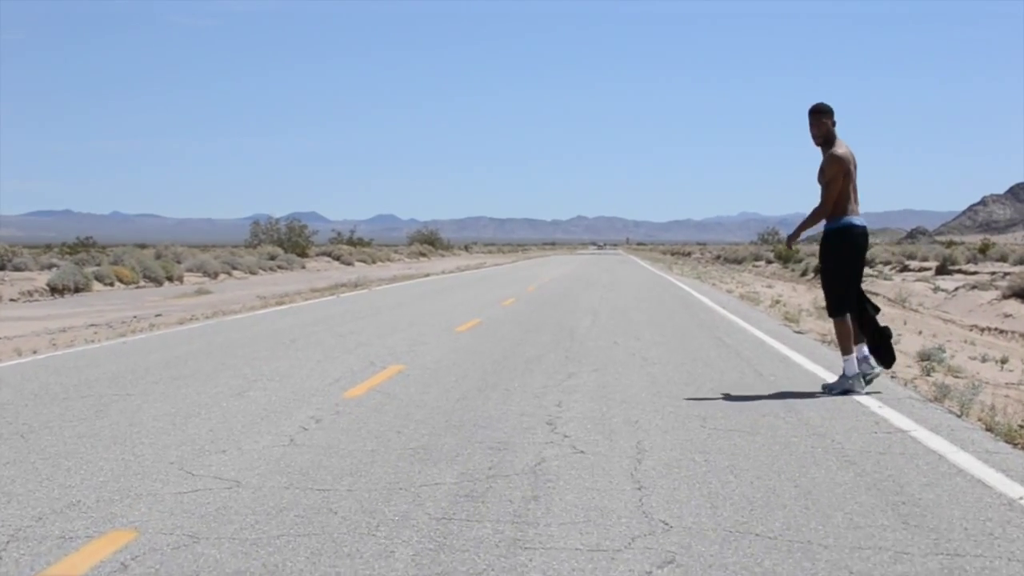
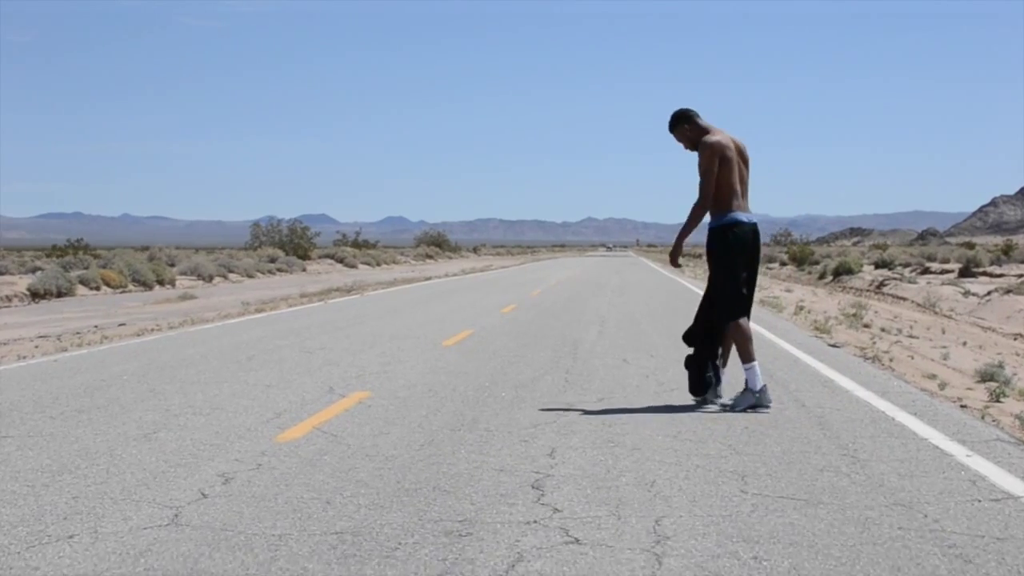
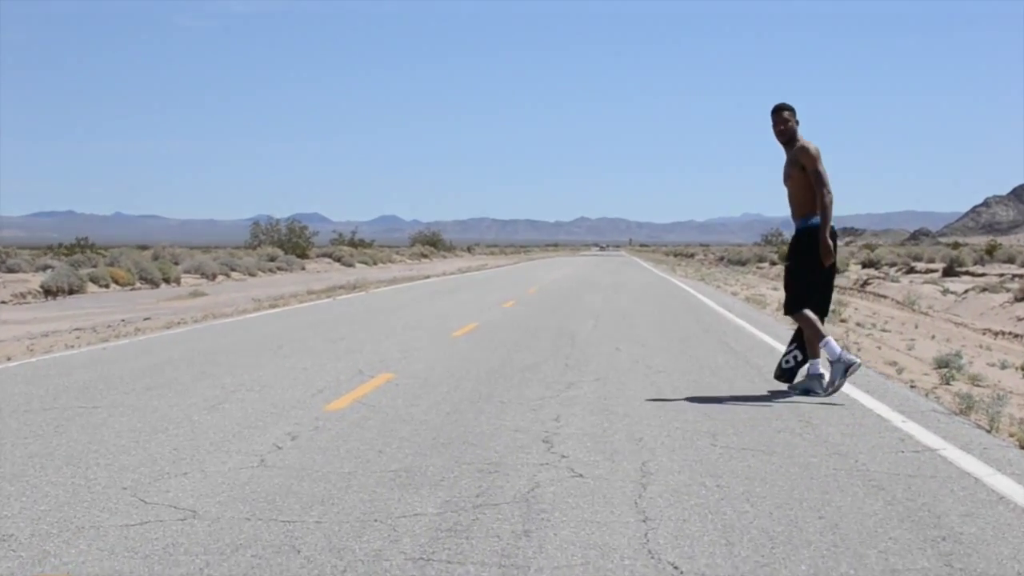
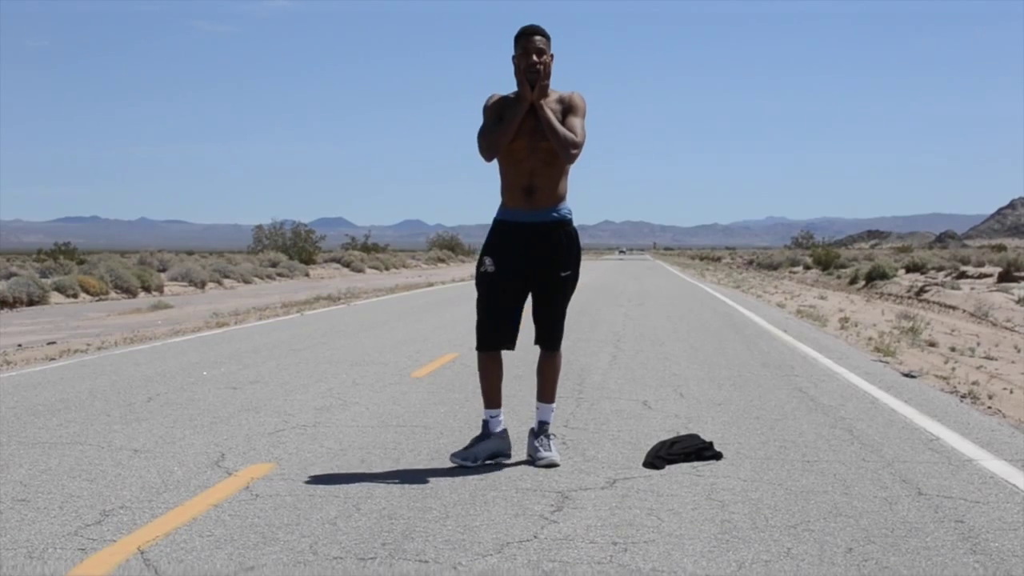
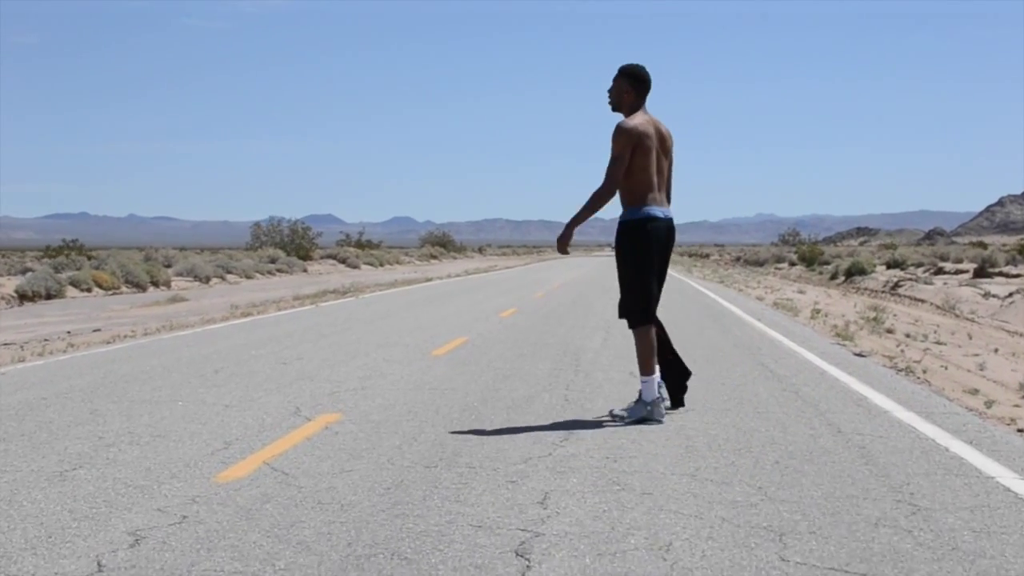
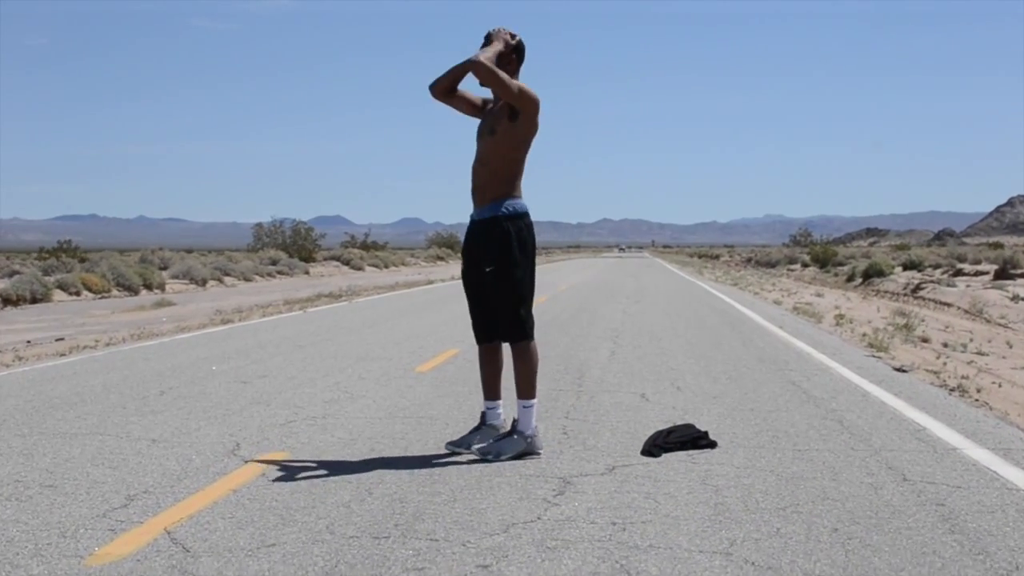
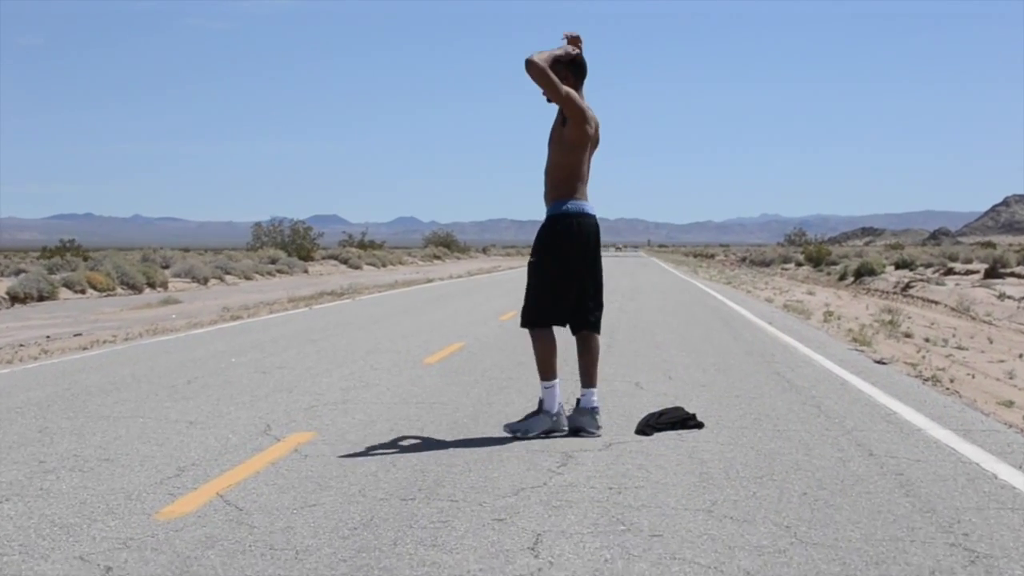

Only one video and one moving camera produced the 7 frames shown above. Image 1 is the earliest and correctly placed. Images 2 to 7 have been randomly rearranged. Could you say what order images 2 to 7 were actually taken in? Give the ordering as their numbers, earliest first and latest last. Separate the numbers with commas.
3, 2, 5, 7, 6, 4
